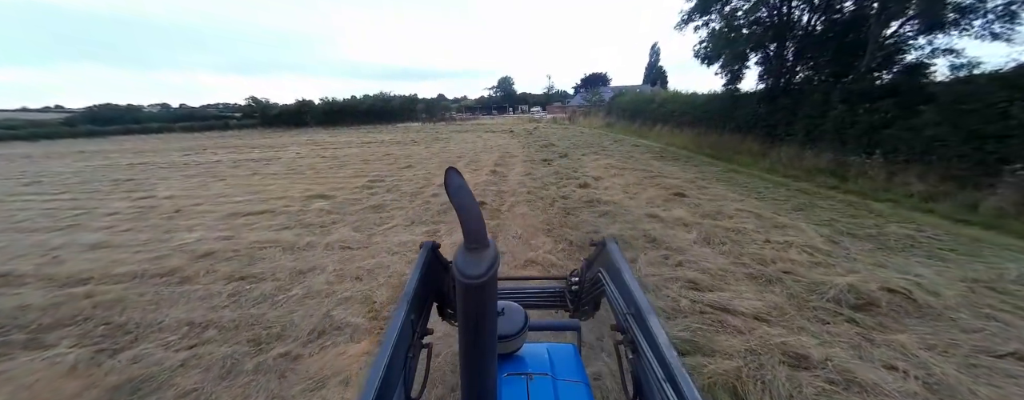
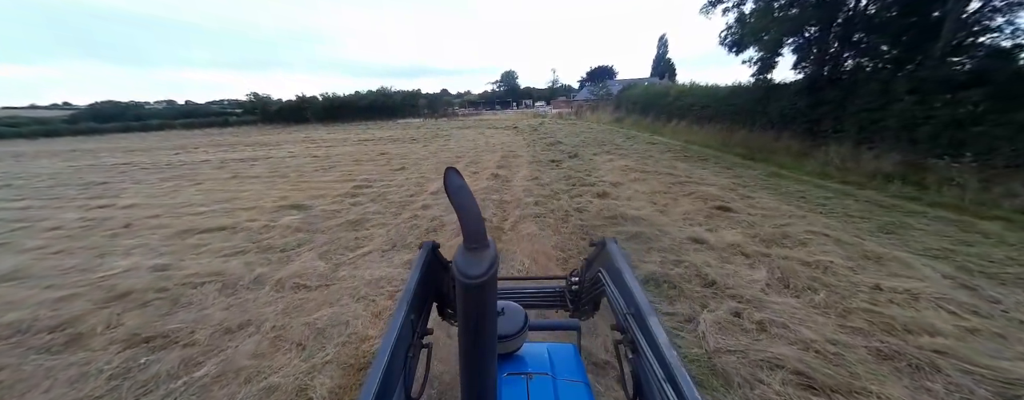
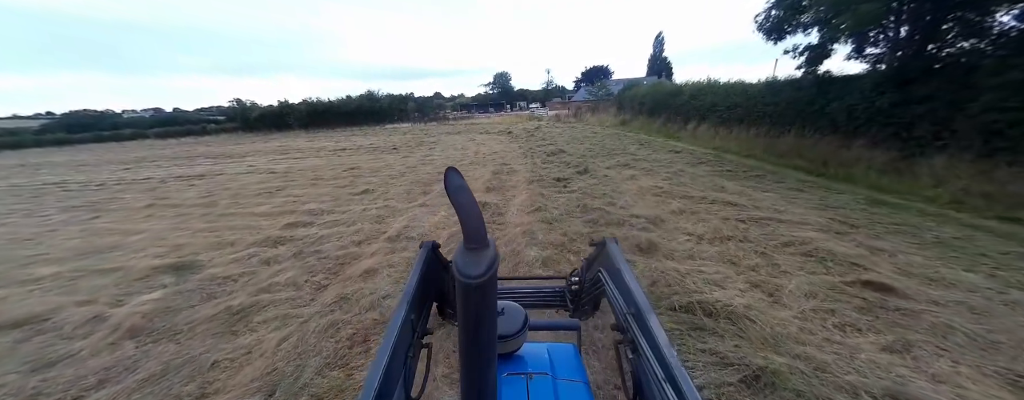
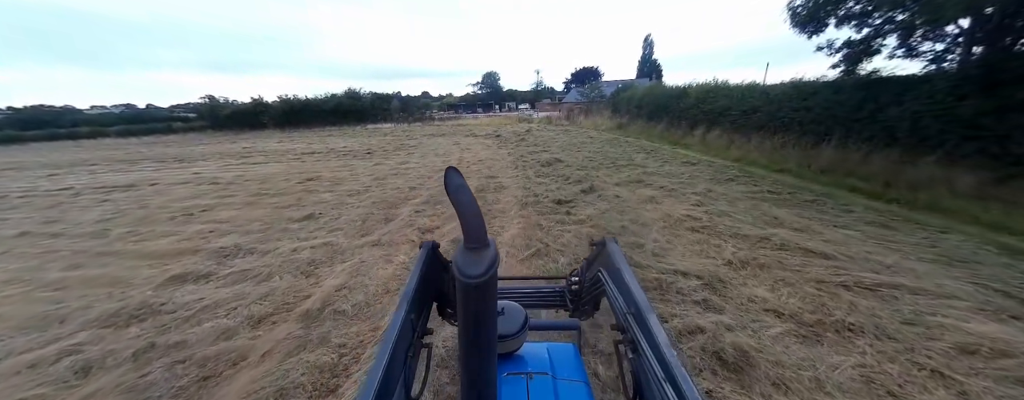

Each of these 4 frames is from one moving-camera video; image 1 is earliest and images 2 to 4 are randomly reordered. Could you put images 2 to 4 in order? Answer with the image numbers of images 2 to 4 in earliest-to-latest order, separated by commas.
2, 3, 4
